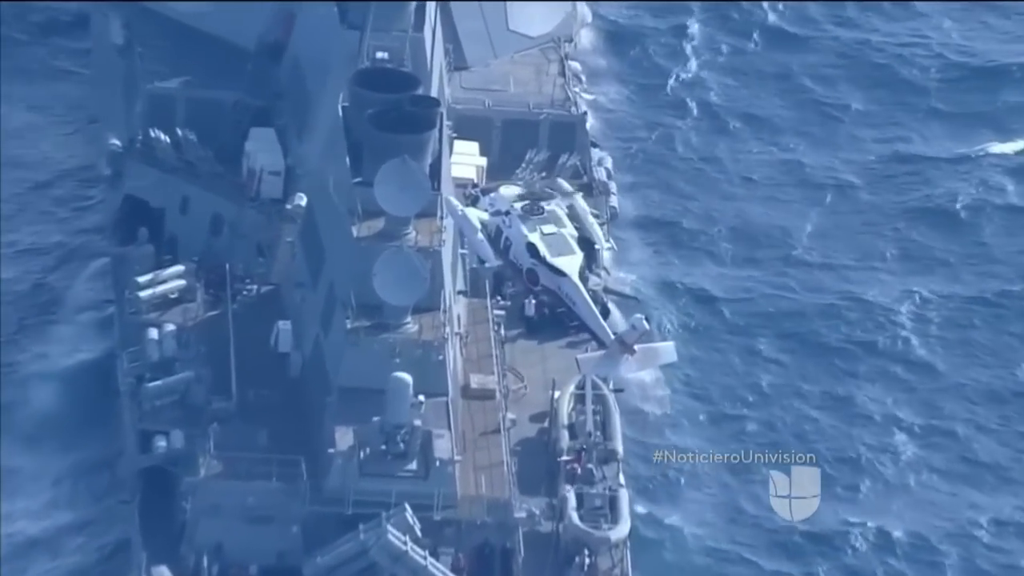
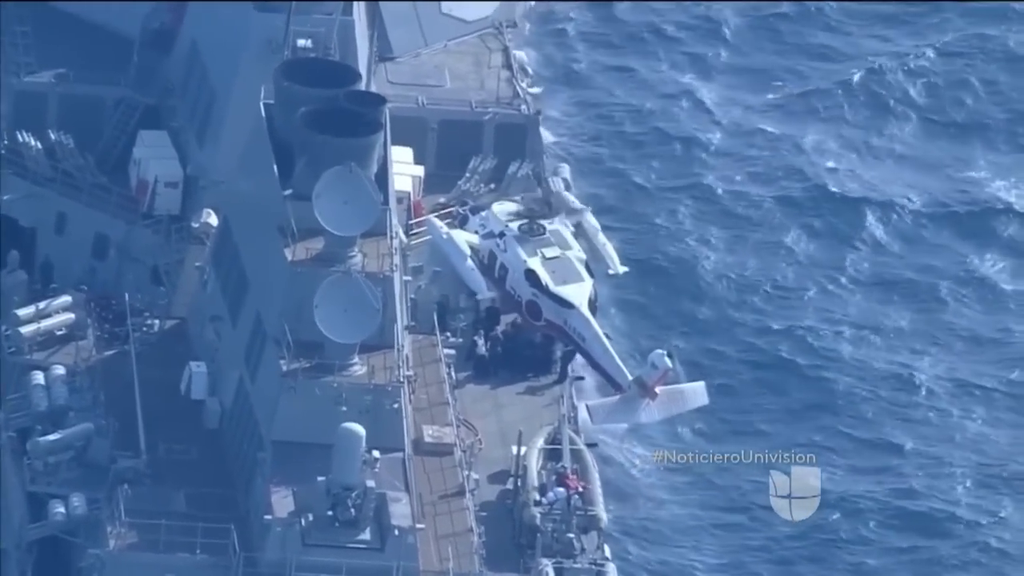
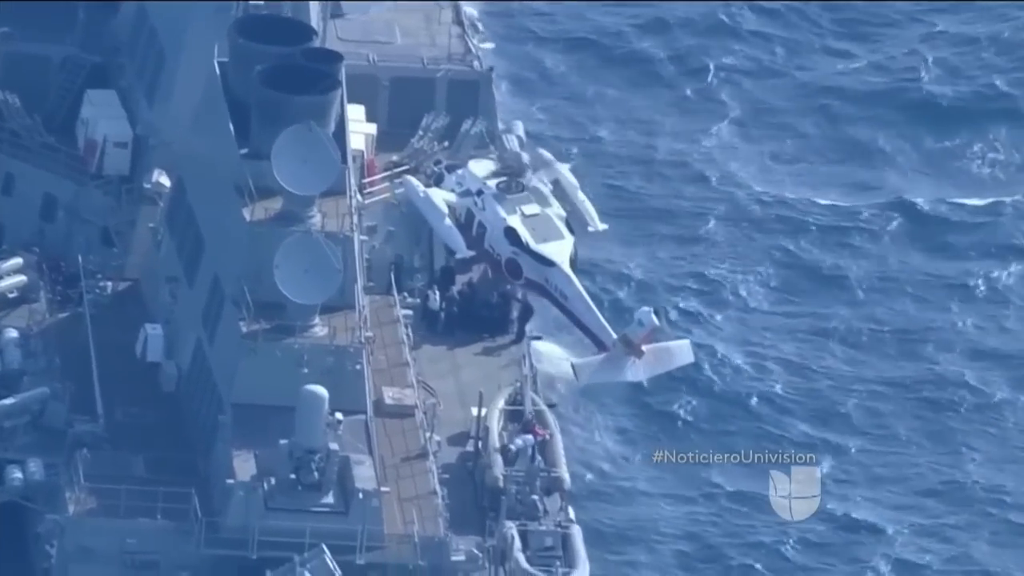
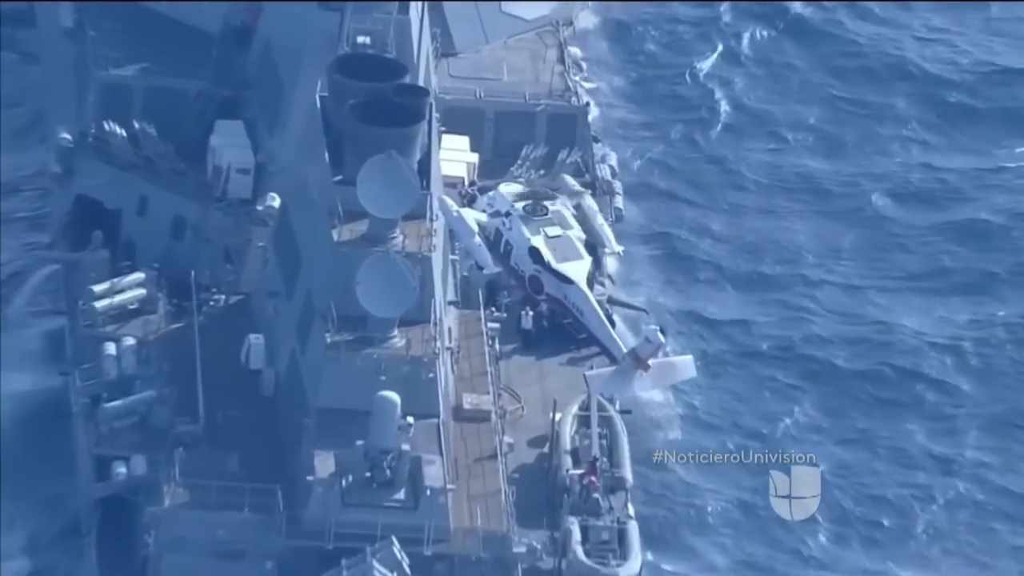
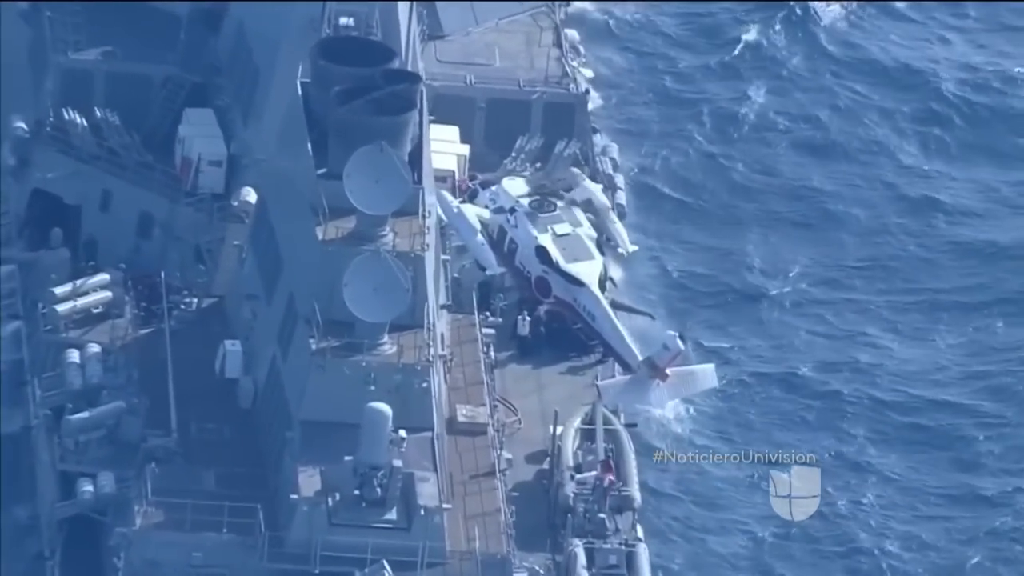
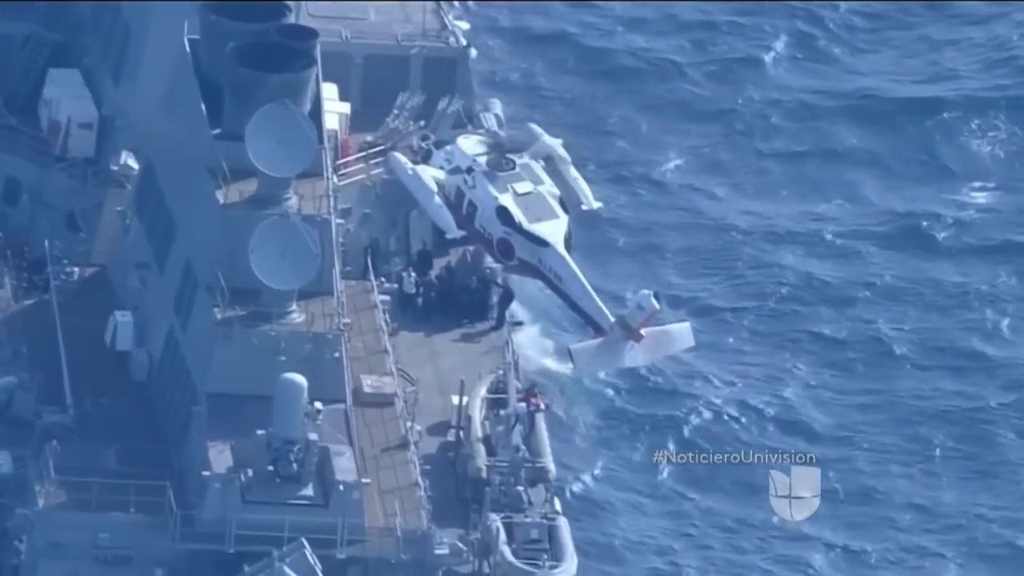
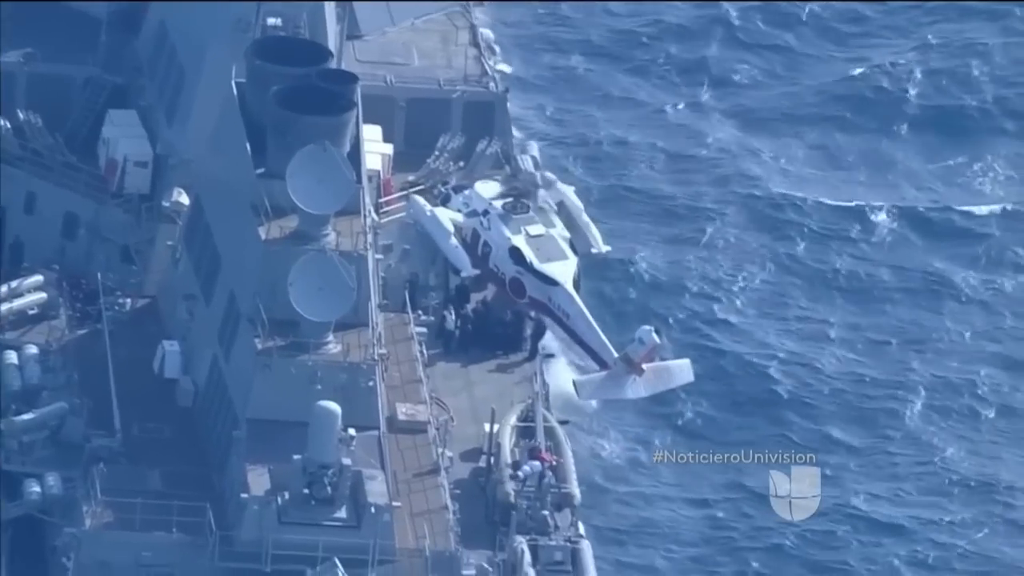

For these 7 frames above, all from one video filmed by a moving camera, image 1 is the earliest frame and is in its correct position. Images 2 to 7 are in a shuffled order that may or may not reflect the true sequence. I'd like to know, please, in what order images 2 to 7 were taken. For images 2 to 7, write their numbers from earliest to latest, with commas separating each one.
4, 5, 2, 7, 3, 6
